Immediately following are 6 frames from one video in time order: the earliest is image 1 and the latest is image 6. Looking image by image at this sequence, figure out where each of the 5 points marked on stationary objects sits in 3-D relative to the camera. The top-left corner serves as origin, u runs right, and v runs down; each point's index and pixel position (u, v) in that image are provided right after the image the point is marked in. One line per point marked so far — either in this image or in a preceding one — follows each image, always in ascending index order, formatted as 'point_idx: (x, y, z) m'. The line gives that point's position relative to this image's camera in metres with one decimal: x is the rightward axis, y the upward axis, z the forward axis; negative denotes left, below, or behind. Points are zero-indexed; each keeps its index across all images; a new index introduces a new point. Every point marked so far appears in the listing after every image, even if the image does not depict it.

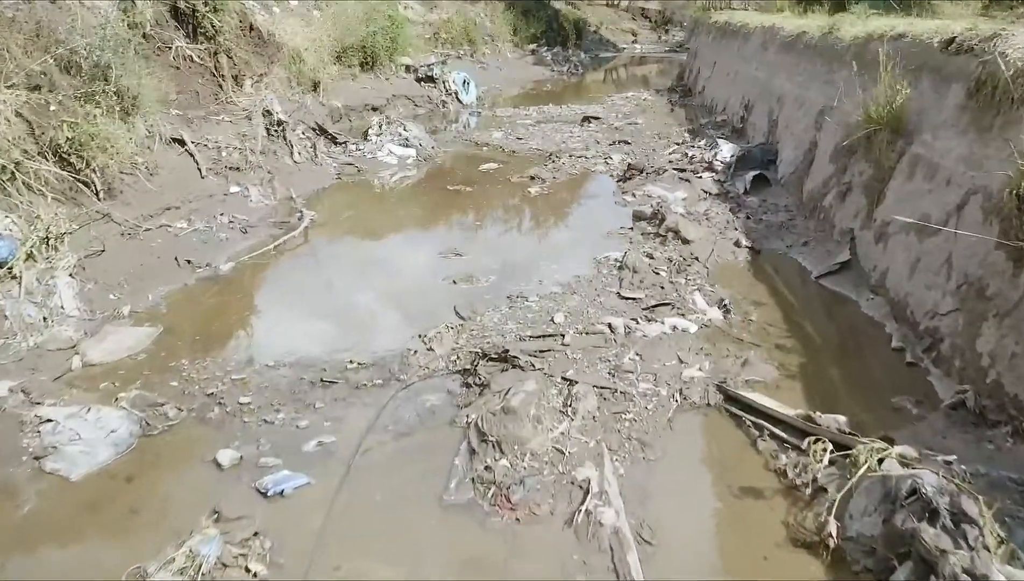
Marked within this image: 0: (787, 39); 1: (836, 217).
0: (+3.1, +2.8, +9.6) m
1: (+2.3, +0.5, +6.0) m
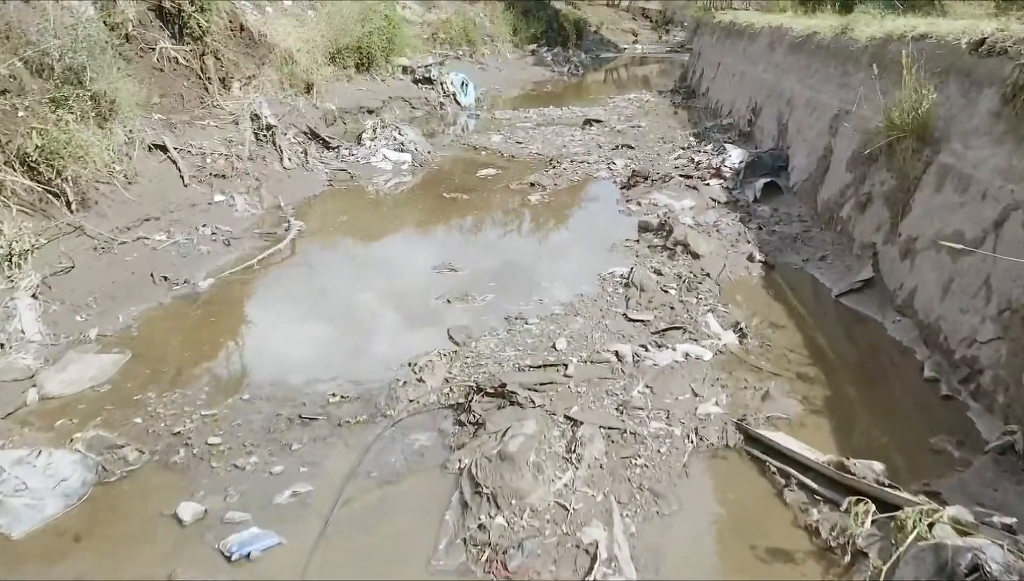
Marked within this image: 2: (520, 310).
0: (+3.1, +2.7, +9.2) m
1: (+2.2, +0.4, +5.6) m
2: (0.0, -0.1, +4.8) m
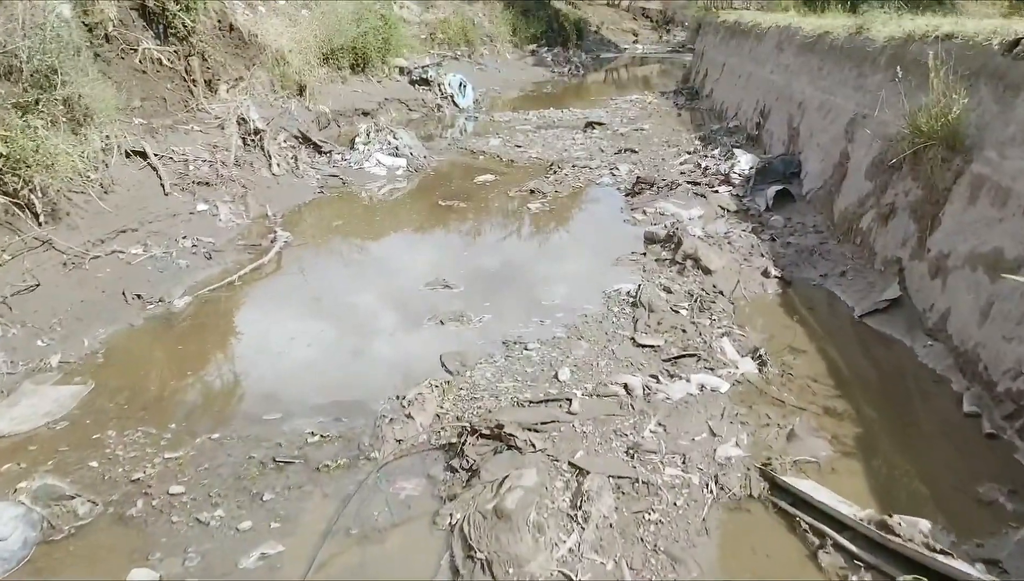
0: (+3.1, +2.6, +8.9) m
1: (+2.2, +0.3, +5.3) m
2: (0.0, -0.2, +4.4) m
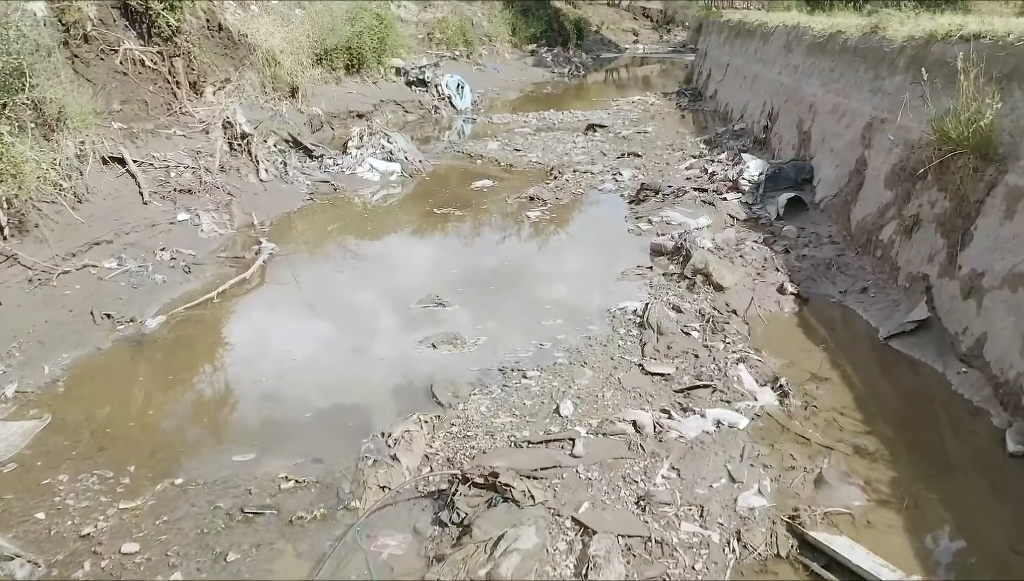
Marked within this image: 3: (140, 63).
0: (+3.0, +2.5, +8.5) m
1: (+2.2, +0.2, +4.9) m
2: (0.0, -0.3, +4.1) m
3: (-3.3, +2.0, +7.5) m
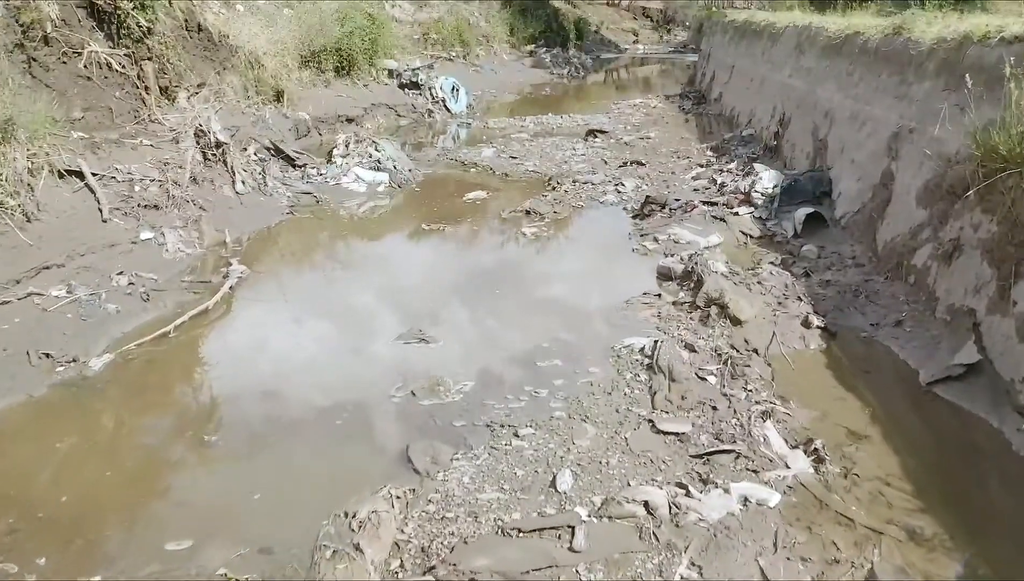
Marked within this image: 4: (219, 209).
0: (+3.0, +2.3, +8.0) m
1: (+2.2, 0.0, +4.4) m
2: (0.0, -0.5, +3.6) m
3: (-3.3, +1.8, +7.0) m
4: (-2.2, +0.6, +6.6) m
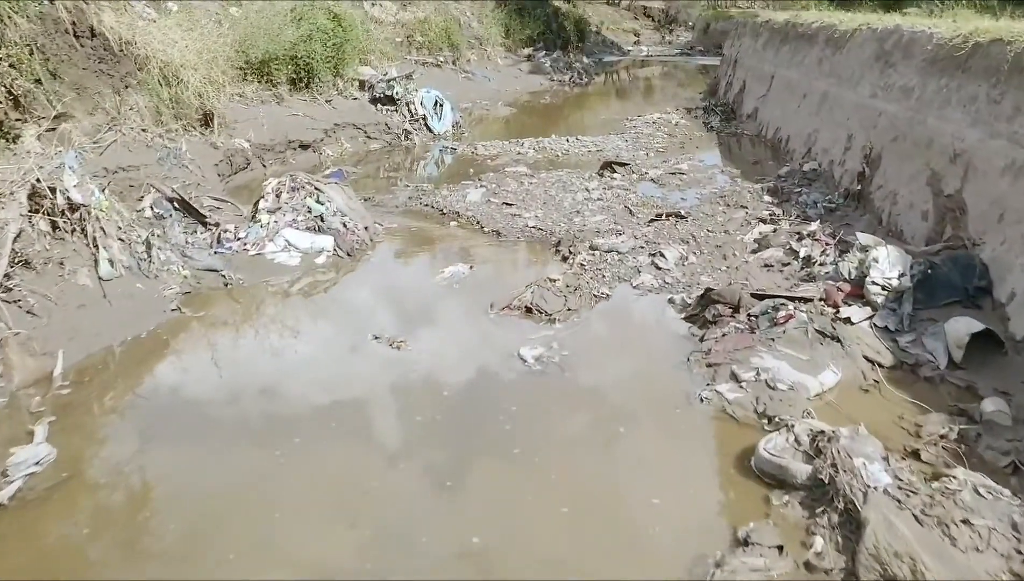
0: (+2.9, +1.6, +5.7) m
1: (+2.2, -0.7, +2.1) m
2: (0.0, -1.2, +1.3) m
3: (-3.4, +1.1, +4.7) m
4: (-2.3, -0.1, +4.3) m
